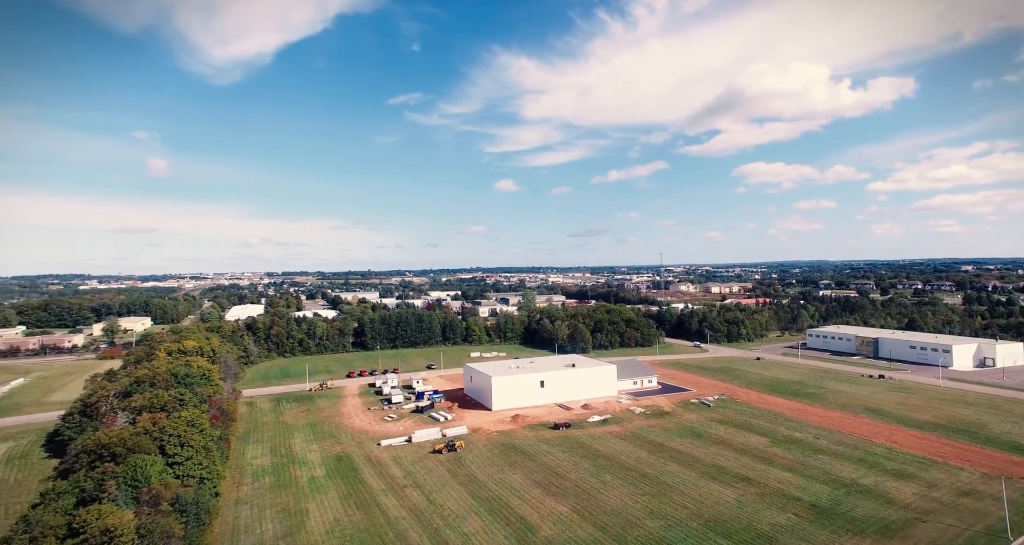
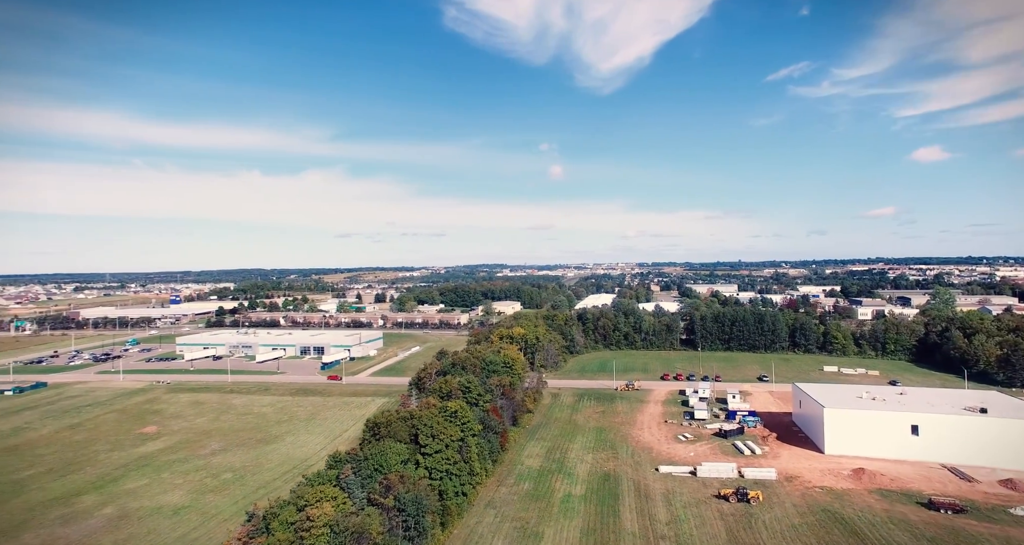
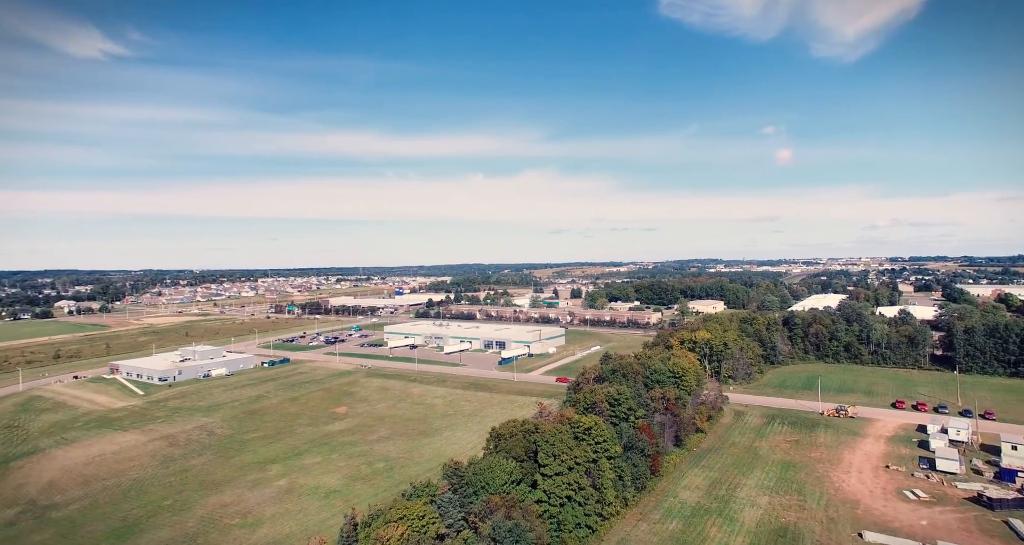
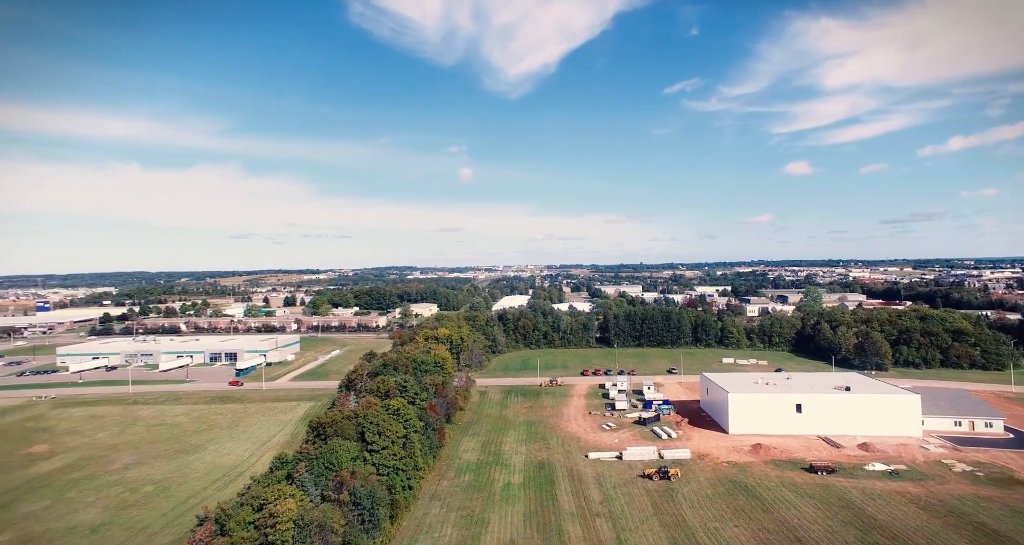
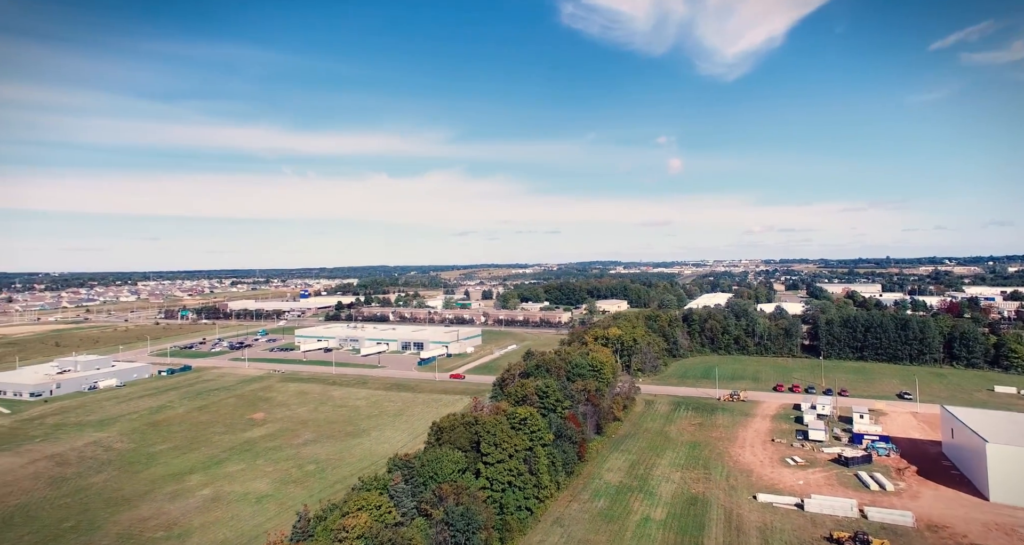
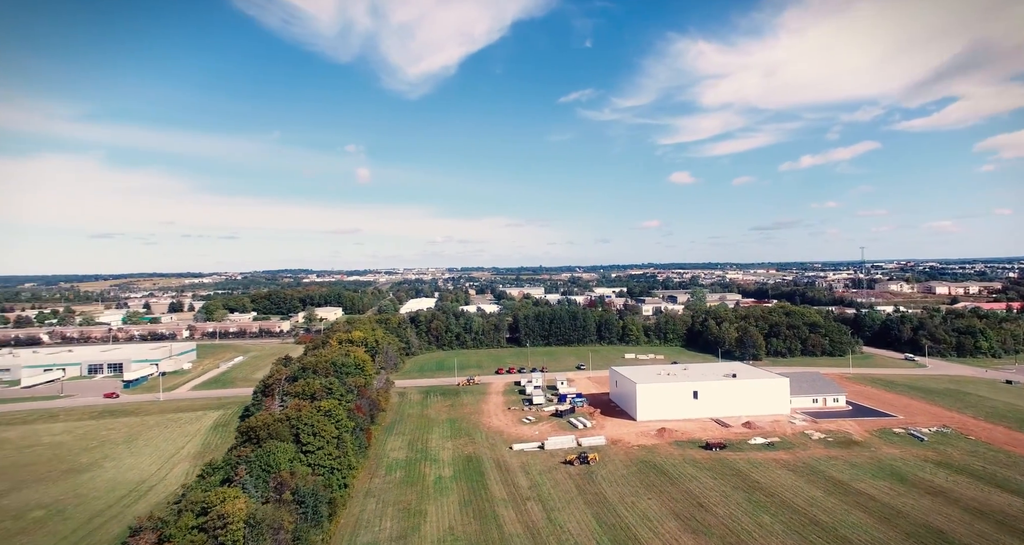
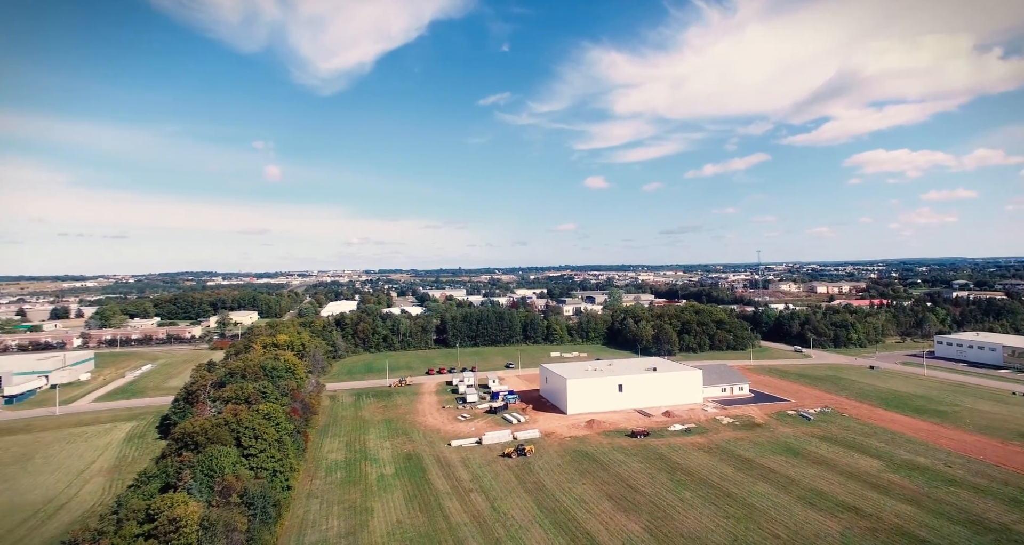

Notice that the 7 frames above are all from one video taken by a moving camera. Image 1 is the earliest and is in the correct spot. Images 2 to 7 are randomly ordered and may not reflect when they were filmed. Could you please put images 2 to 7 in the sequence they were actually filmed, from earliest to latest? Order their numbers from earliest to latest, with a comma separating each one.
7, 6, 4, 2, 5, 3
